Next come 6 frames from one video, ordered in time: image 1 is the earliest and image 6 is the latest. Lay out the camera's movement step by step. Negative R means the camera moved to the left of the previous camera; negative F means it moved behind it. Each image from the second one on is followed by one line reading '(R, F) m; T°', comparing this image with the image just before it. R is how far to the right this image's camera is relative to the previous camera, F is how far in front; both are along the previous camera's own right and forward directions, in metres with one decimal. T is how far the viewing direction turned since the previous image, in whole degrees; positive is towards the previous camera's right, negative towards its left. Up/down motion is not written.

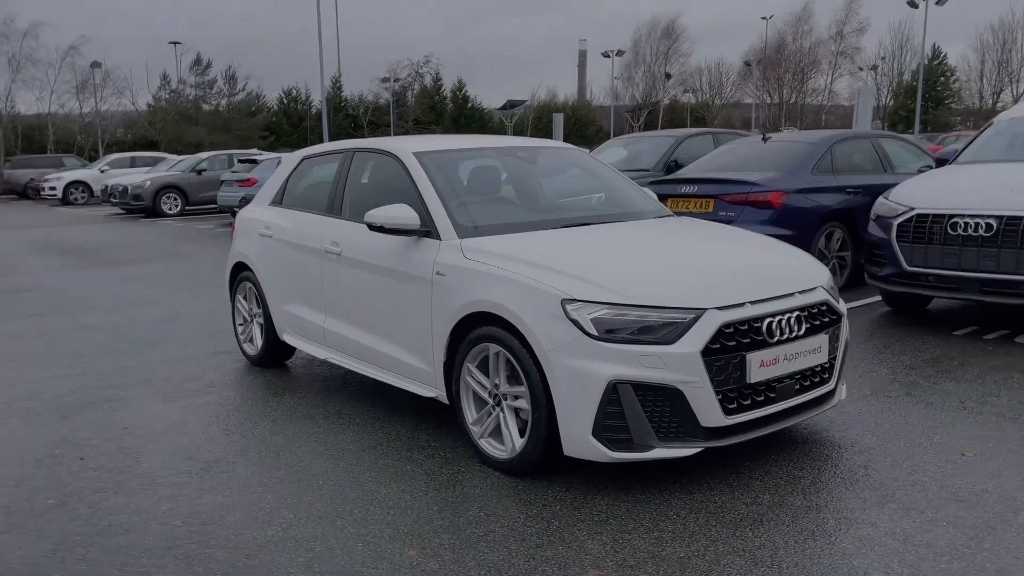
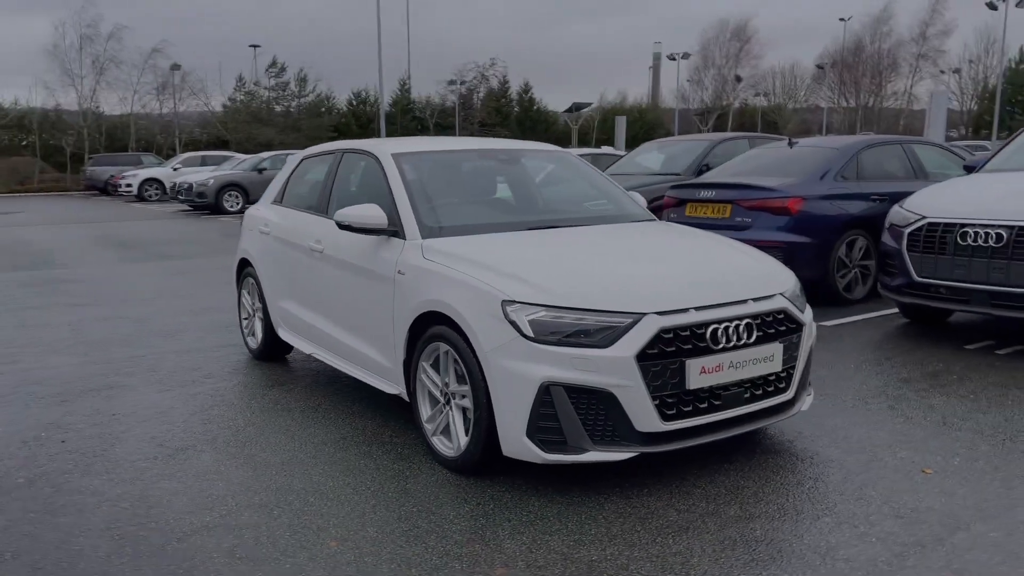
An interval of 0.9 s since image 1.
(+0.5, 0.0) m; -5°
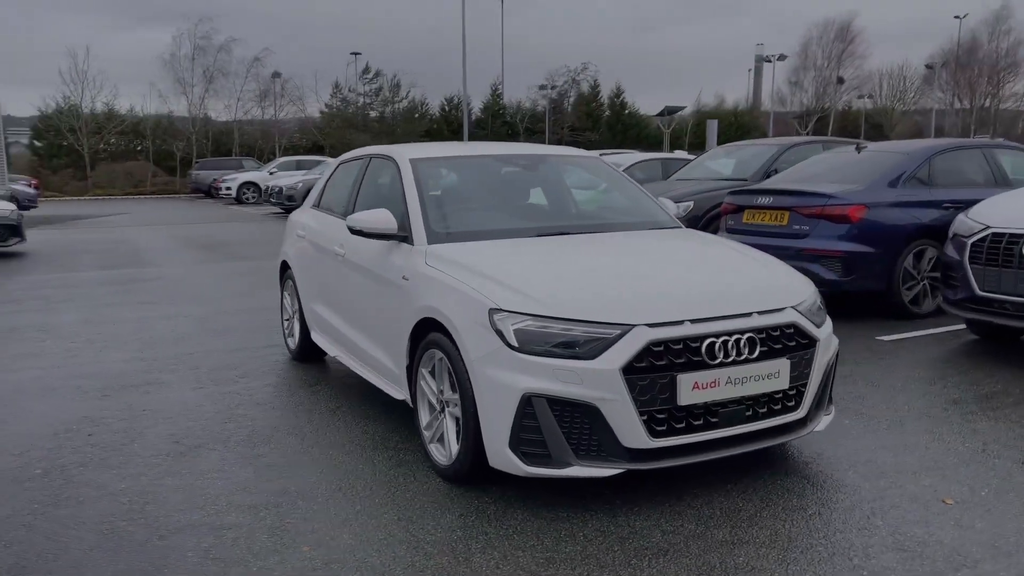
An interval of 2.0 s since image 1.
(+0.4, +0.1) m; -6°
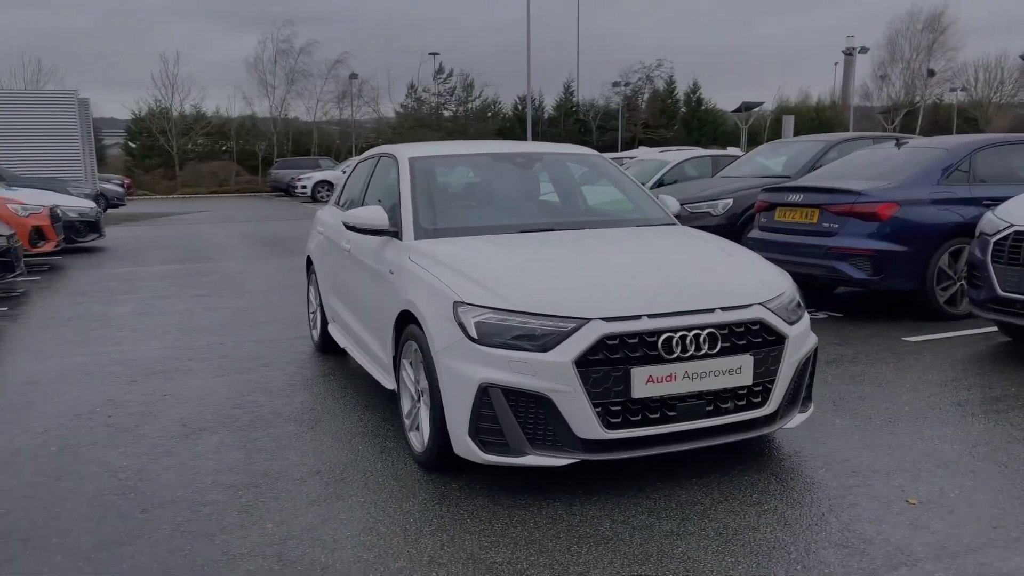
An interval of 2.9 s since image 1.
(+0.5, -0.1) m; -5°
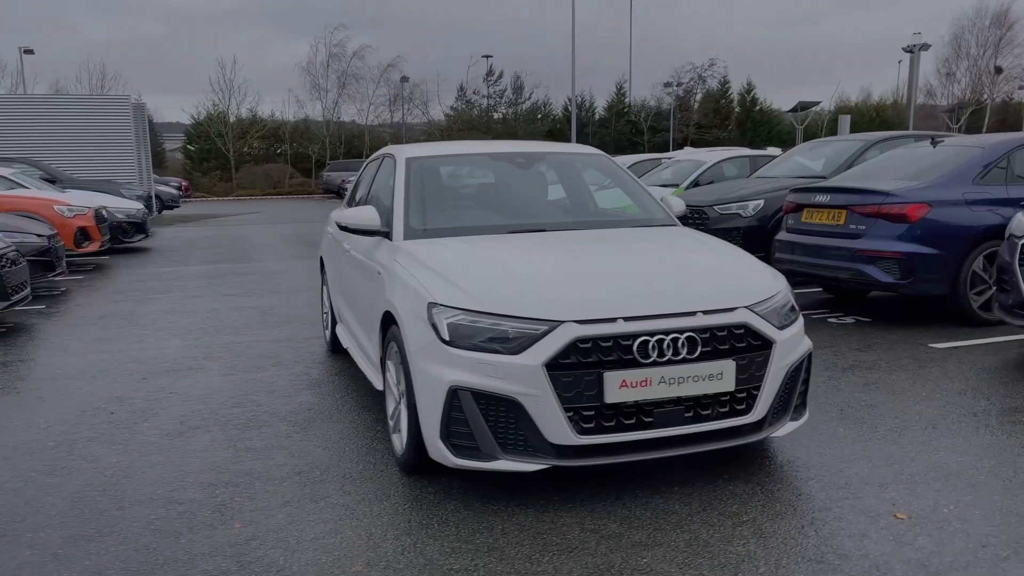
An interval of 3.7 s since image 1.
(+0.3, +0.1) m; -4°
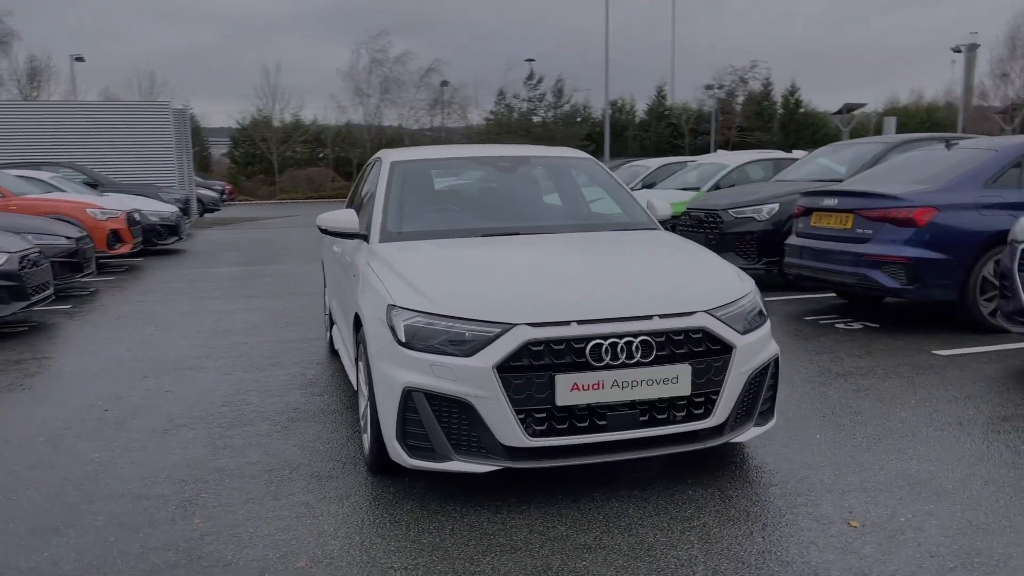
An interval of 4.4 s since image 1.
(+0.4, 0.0) m; -3°
